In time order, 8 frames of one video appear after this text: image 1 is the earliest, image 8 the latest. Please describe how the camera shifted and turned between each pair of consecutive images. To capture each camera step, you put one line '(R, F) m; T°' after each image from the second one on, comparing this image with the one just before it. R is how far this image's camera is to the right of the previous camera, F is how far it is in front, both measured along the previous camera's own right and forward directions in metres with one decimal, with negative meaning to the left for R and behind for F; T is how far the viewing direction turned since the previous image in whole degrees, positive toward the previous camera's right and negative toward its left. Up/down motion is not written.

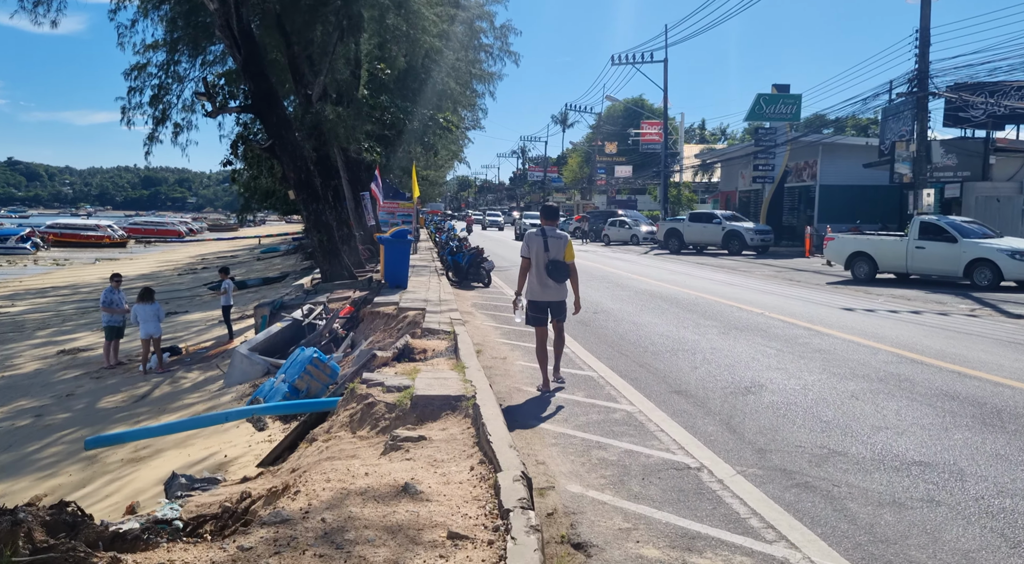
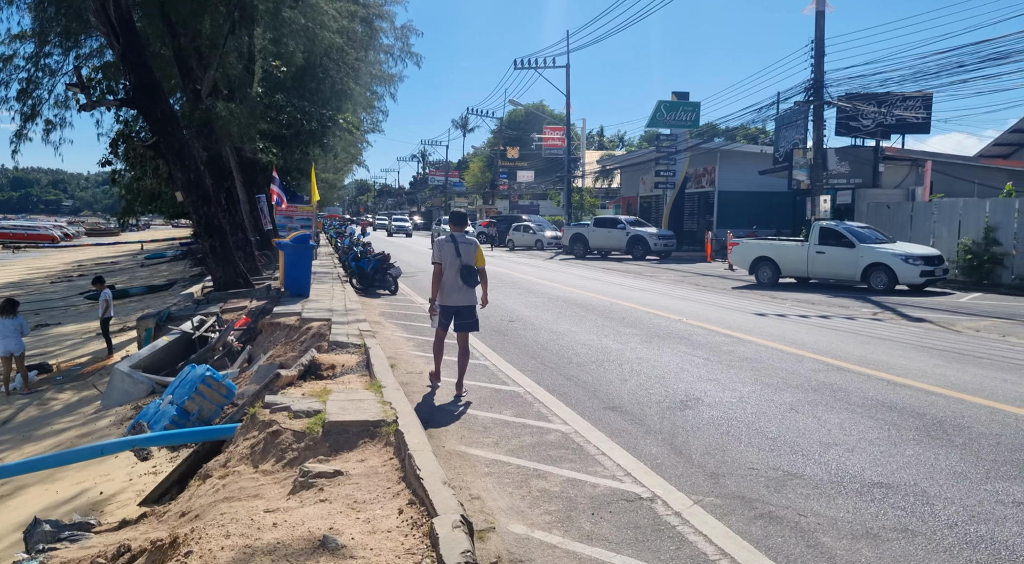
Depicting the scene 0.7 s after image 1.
(-0.2, +0.6) m; +7°
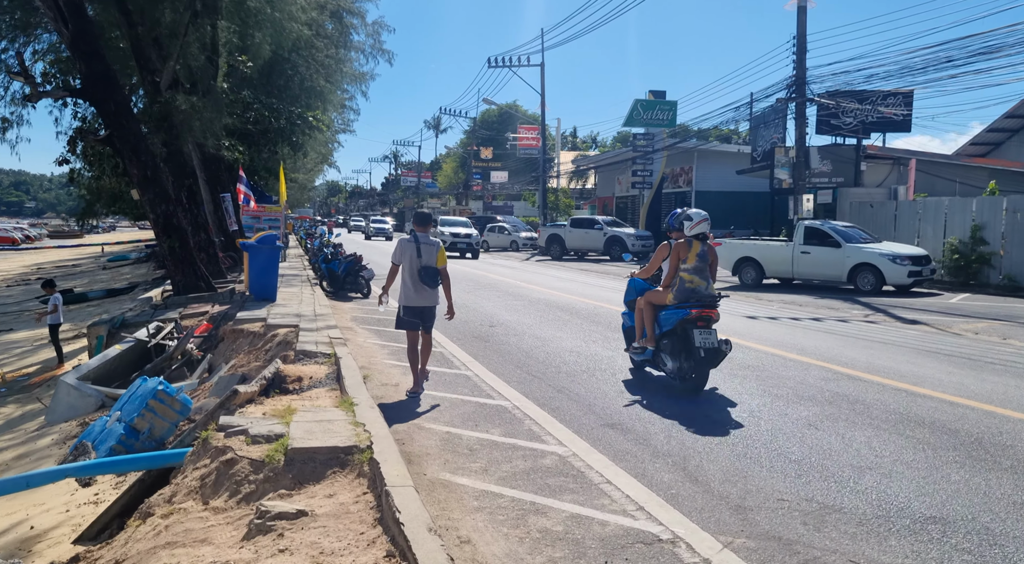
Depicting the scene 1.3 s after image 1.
(-0.1, +0.7) m; +2°
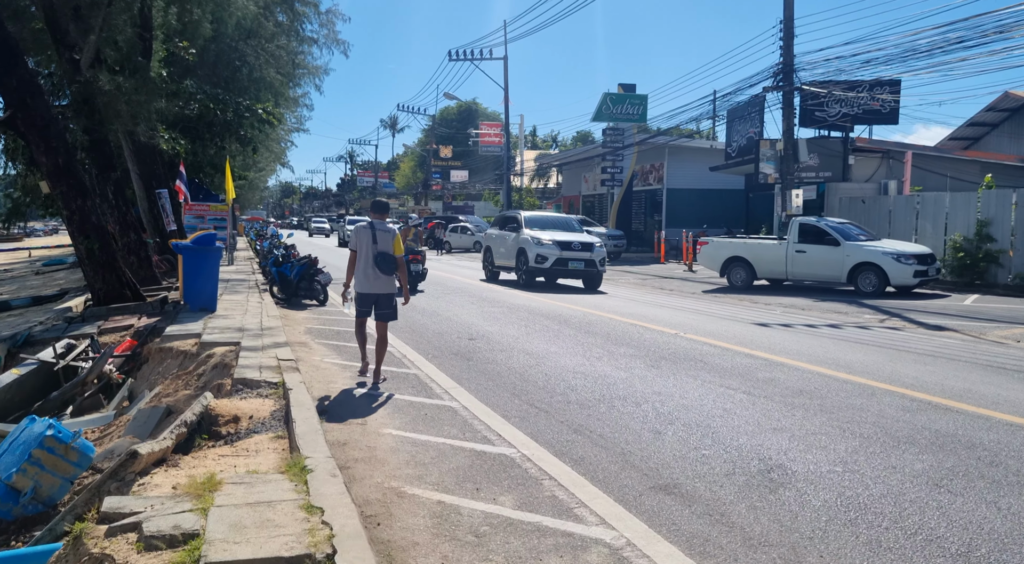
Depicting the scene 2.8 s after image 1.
(-0.3, +1.8) m; +3°
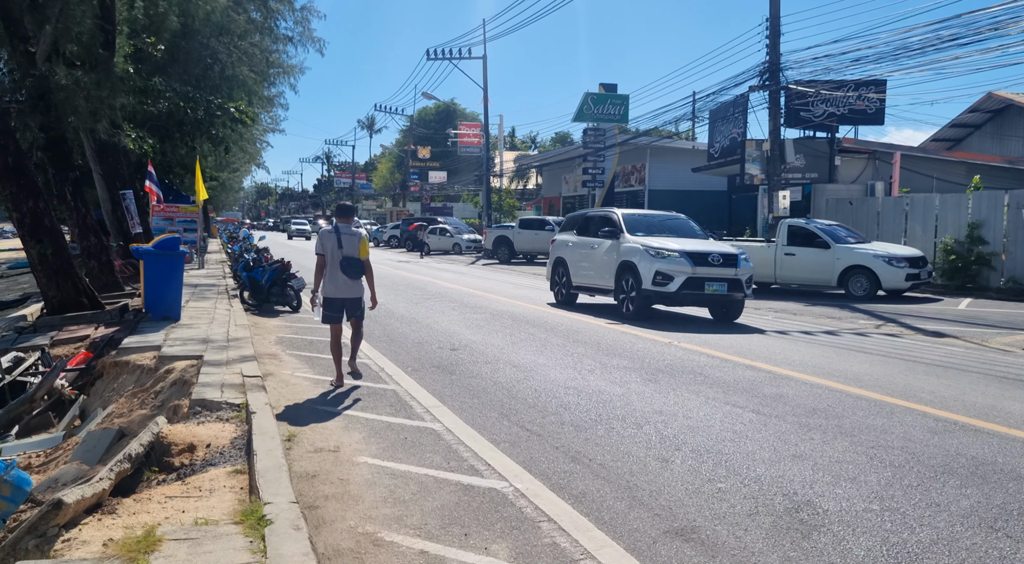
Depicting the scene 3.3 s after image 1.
(-0.1, +0.6) m; +2°
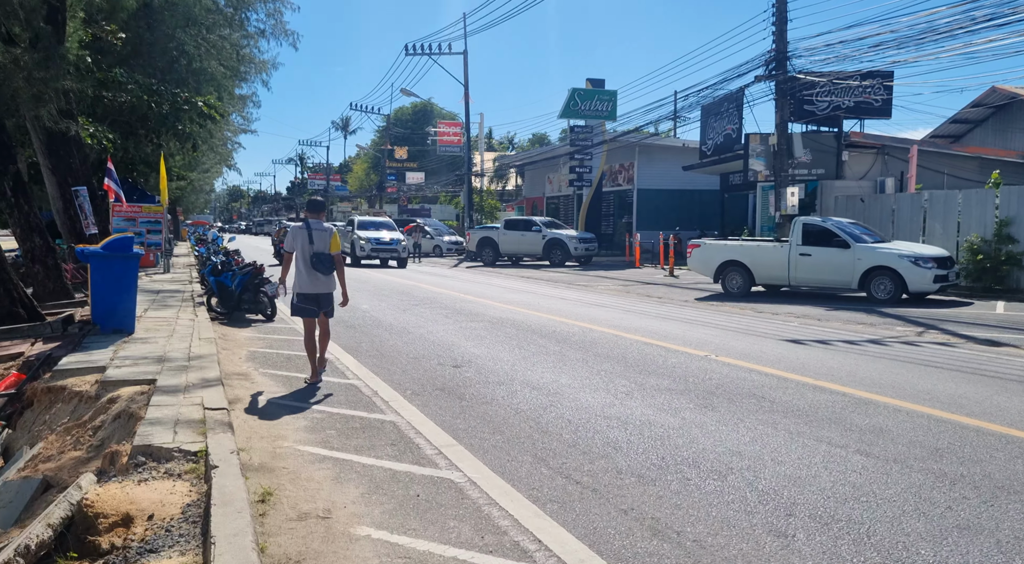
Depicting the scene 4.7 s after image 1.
(-0.4, +1.4) m; +2°
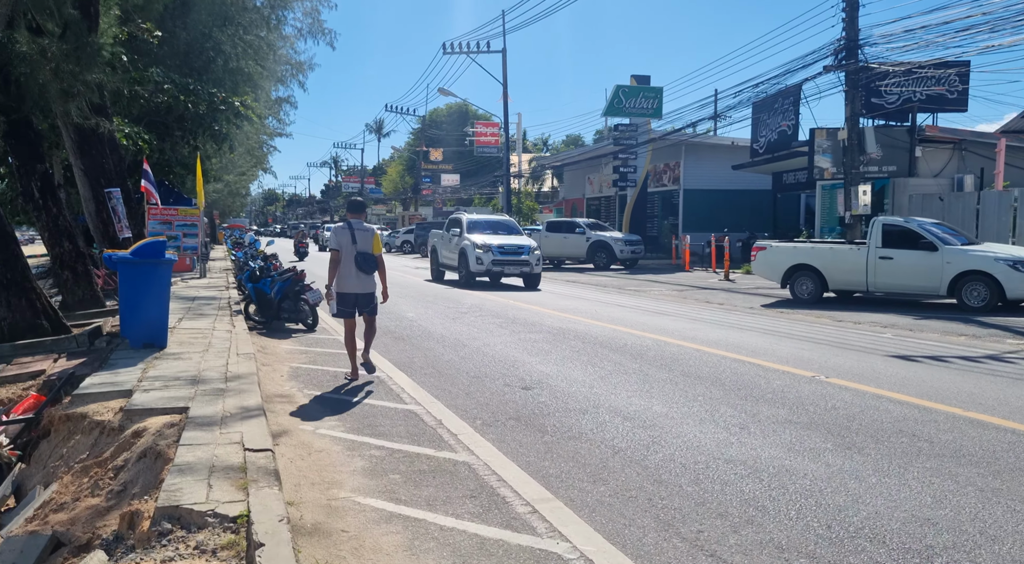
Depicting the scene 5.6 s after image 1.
(-0.4, +1.1) m; -2°
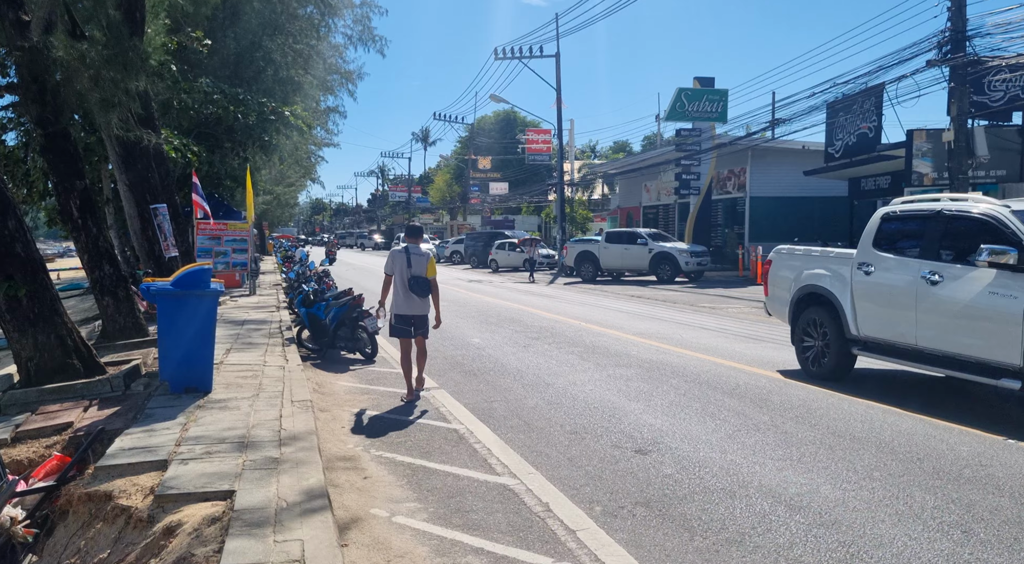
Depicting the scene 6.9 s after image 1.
(-0.5, +1.4) m; -3°
